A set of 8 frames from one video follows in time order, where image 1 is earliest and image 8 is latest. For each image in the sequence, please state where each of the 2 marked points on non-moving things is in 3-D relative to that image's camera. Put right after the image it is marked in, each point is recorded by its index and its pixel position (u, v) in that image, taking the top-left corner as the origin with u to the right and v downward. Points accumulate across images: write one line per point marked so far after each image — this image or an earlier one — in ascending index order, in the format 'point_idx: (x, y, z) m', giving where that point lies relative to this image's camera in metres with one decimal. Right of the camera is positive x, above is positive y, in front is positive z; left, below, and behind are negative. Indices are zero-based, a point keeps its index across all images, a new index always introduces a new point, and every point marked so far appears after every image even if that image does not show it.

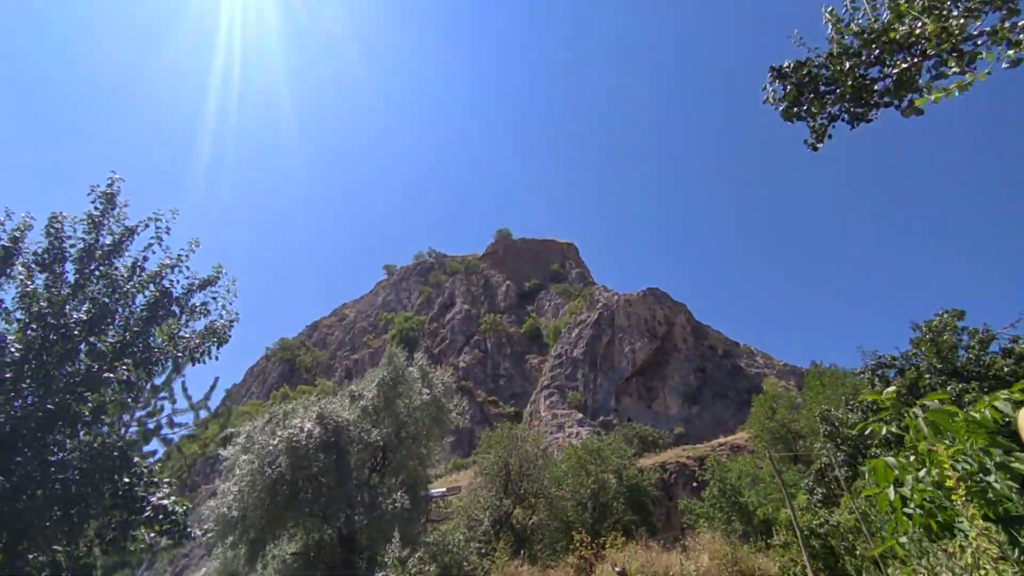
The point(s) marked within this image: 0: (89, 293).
0: (-4.1, 0.0, +5.9) m
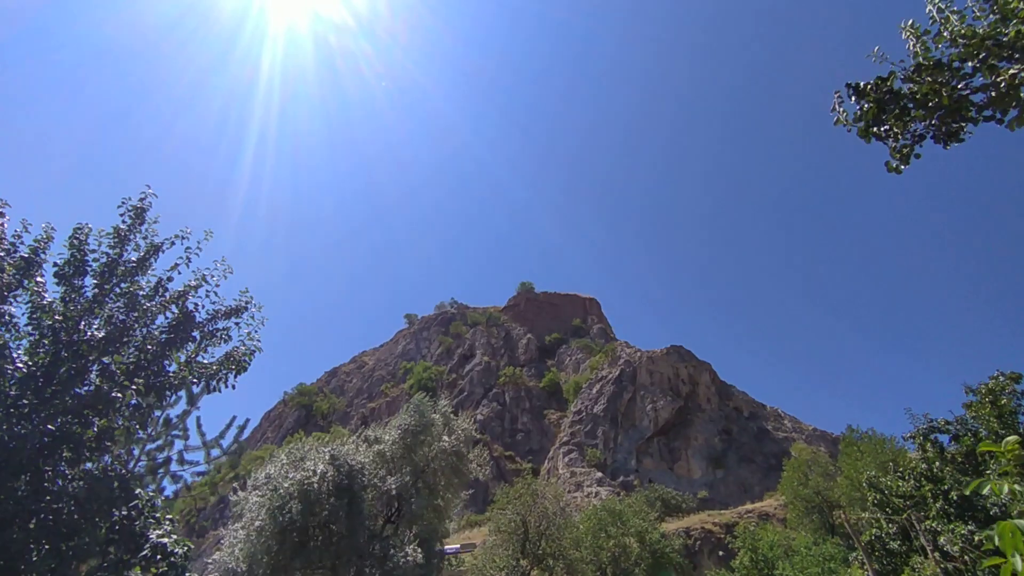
0: (-3.8, -0.2, +5.6) m
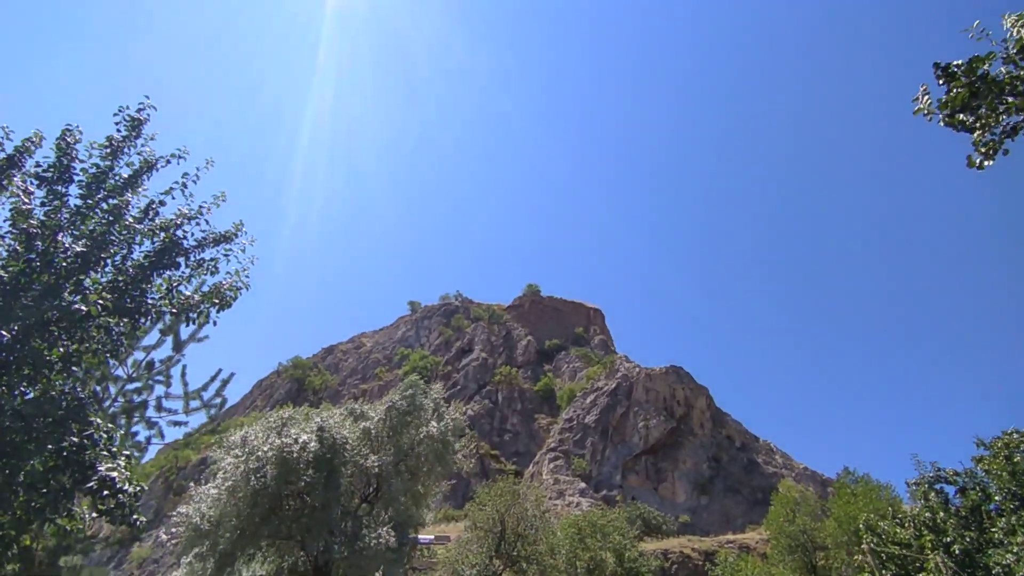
0: (-3.6, +0.5, +5.2) m
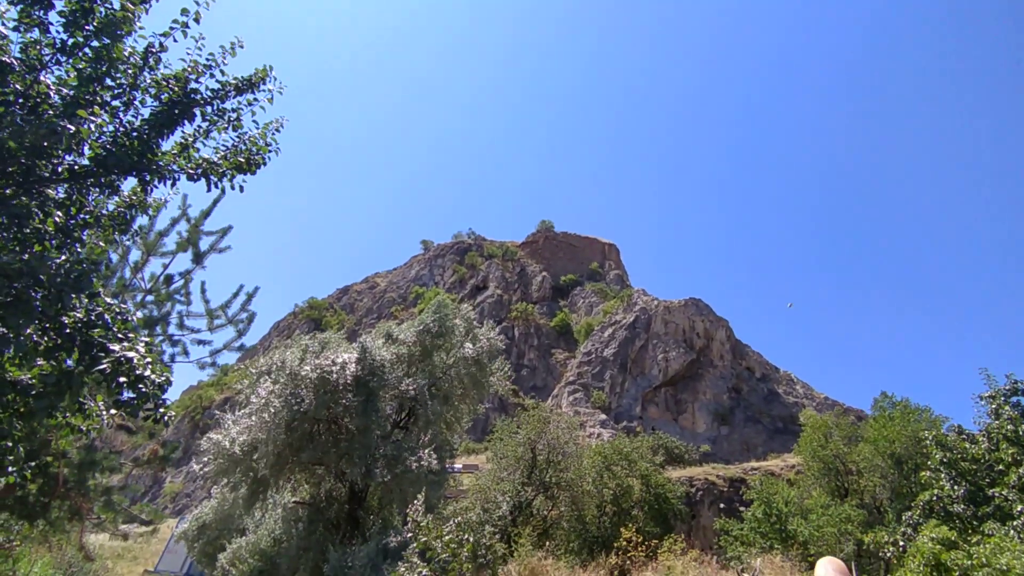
0: (-3.0, +1.5, +4.2) m
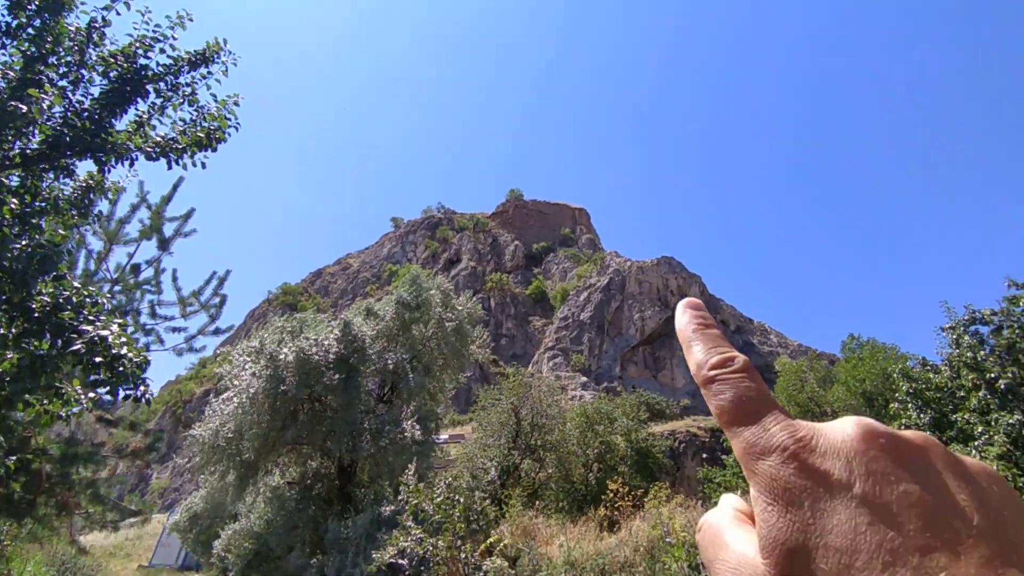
0: (-3.2, +1.6, +4.0) m
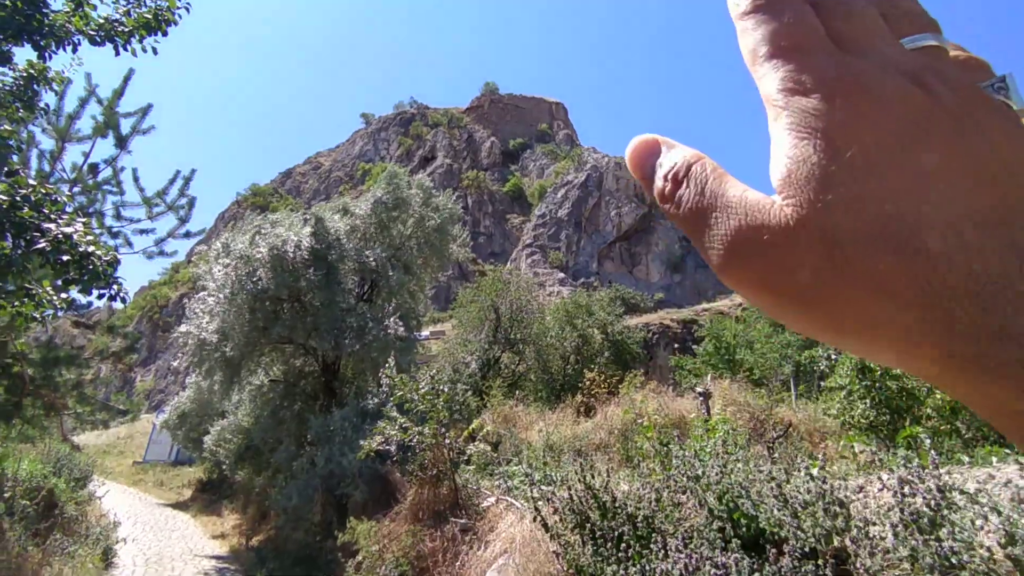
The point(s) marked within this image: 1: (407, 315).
0: (-3.4, +2.2, +3.5) m
1: (-2.3, -0.6, +13.5) m
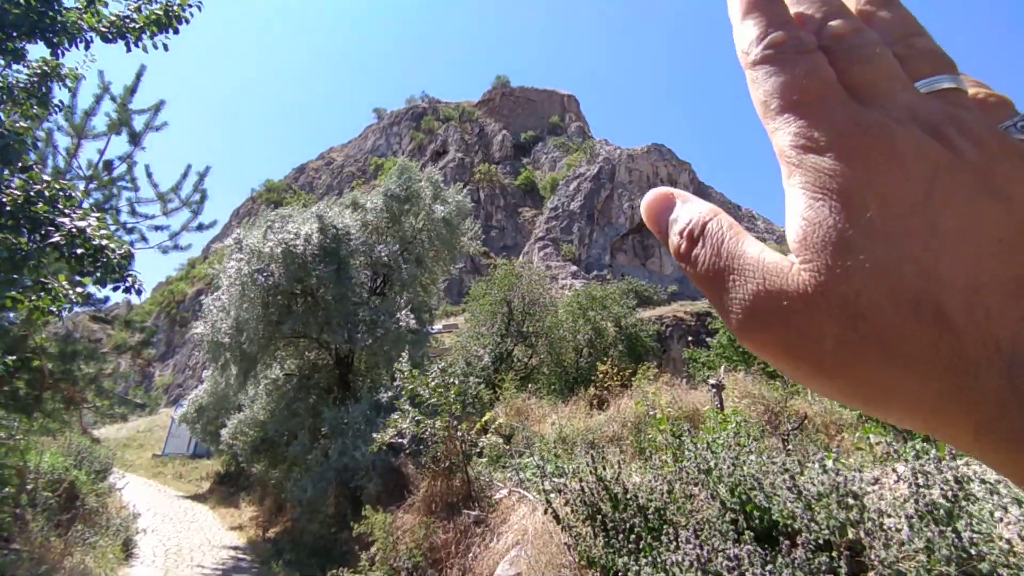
0: (-3.4, +2.2, +3.6) m
1: (-2.1, -0.5, +13.5) m
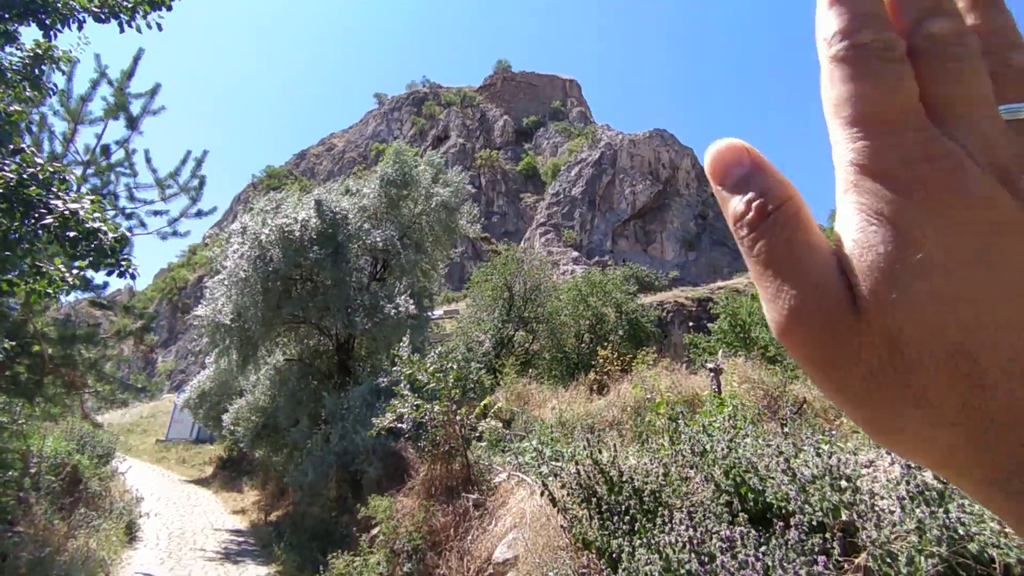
0: (-3.4, +2.3, +3.5) m
1: (-2.1, -0.1, +13.5) m
